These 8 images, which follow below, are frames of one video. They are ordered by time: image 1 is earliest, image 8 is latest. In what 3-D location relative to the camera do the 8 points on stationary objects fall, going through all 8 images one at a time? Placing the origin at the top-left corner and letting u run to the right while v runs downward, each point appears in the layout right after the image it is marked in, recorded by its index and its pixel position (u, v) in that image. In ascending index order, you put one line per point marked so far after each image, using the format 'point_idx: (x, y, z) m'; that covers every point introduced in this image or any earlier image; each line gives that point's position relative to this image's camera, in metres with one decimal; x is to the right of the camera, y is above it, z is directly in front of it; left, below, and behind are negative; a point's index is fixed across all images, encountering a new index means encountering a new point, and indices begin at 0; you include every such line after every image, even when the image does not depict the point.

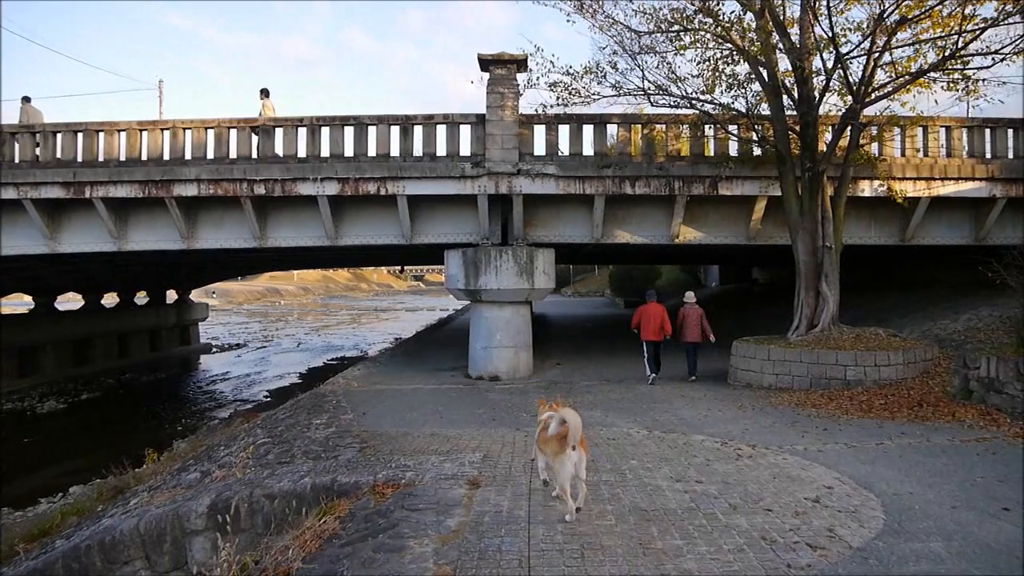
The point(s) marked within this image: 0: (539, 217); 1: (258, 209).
0: (+0.5, +1.2, +13.7) m
1: (-4.5, +1.4, +13.7) m
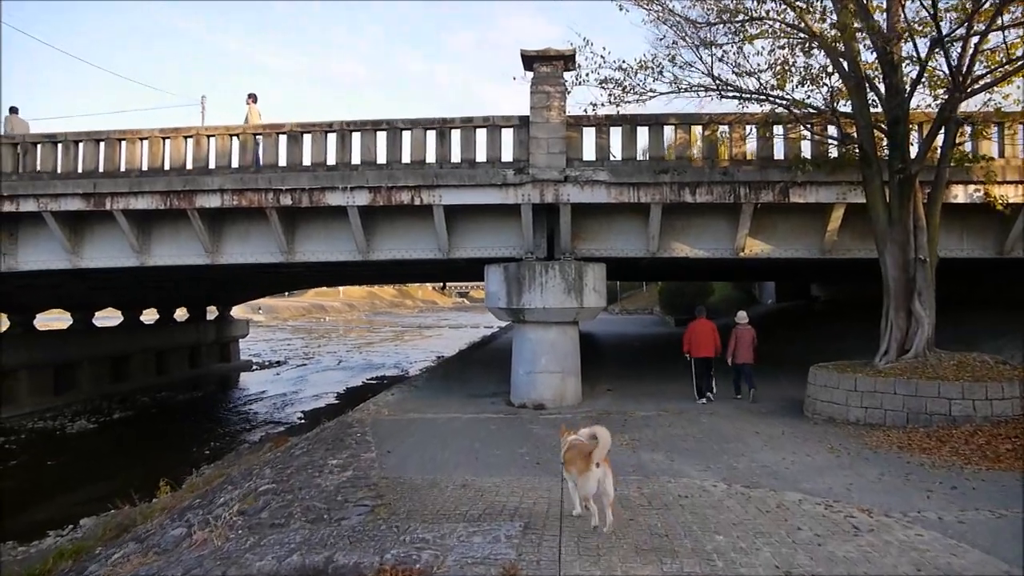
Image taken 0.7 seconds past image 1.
0: (+1.3, +0.9, +12.5) m
1: (-3.8, +1.1, +12.8) m
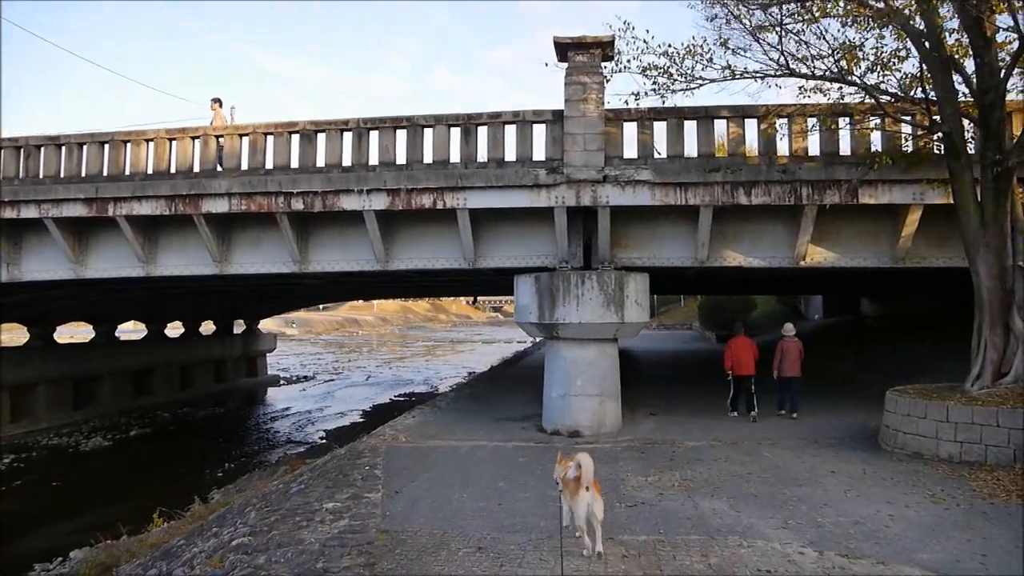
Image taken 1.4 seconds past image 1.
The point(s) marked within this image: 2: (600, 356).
0: (+1.7, +0.8, +11.2) m
1: (-3.3, +0.9, +11.8) m
2: (+1.2, -1.0, +10.5) m
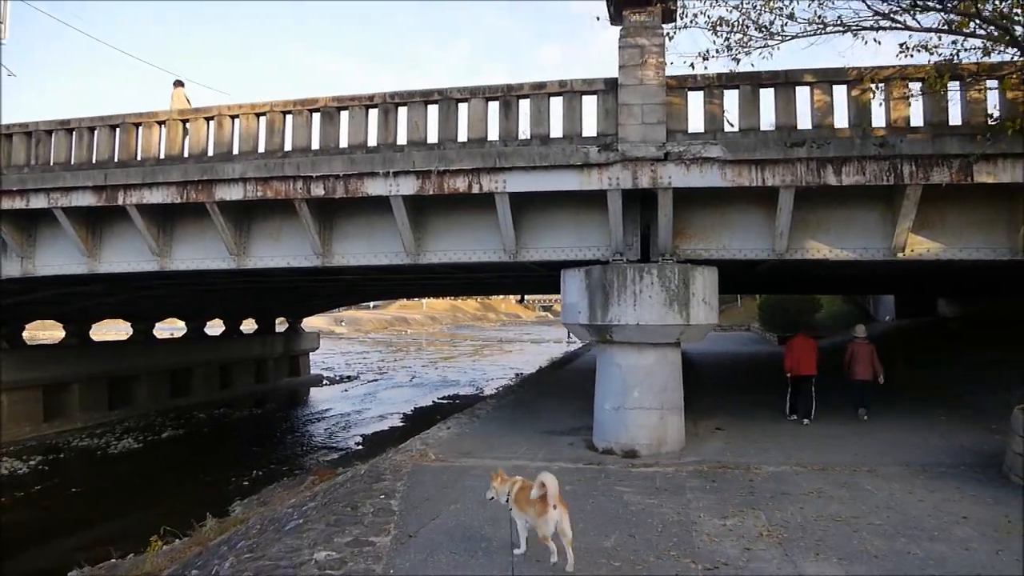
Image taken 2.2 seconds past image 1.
0: (+2.3, +0.8, +9.7) m
1: (-2.6, +1.0, +10.6) m
2: (+1.7, -0.9, +9.1) m
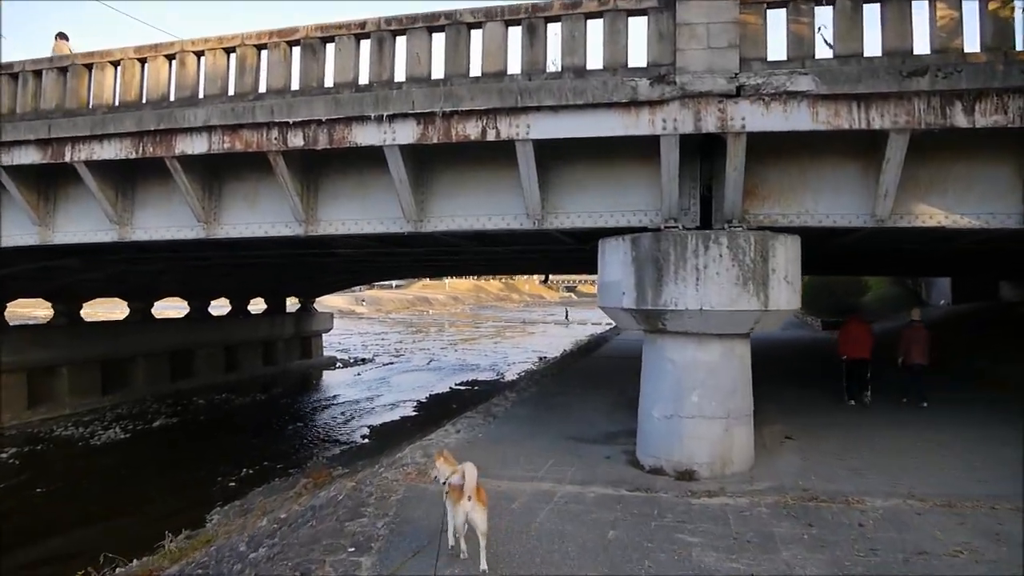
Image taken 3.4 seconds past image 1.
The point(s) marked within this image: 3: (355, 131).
0: (+2.6, +1.1, +7.7) m
1: (-2.4, +1.3, +8.6) m
2: (+1.9, -0.7, +7.0) m
3: (-1.6, +1.6, +7.8) m
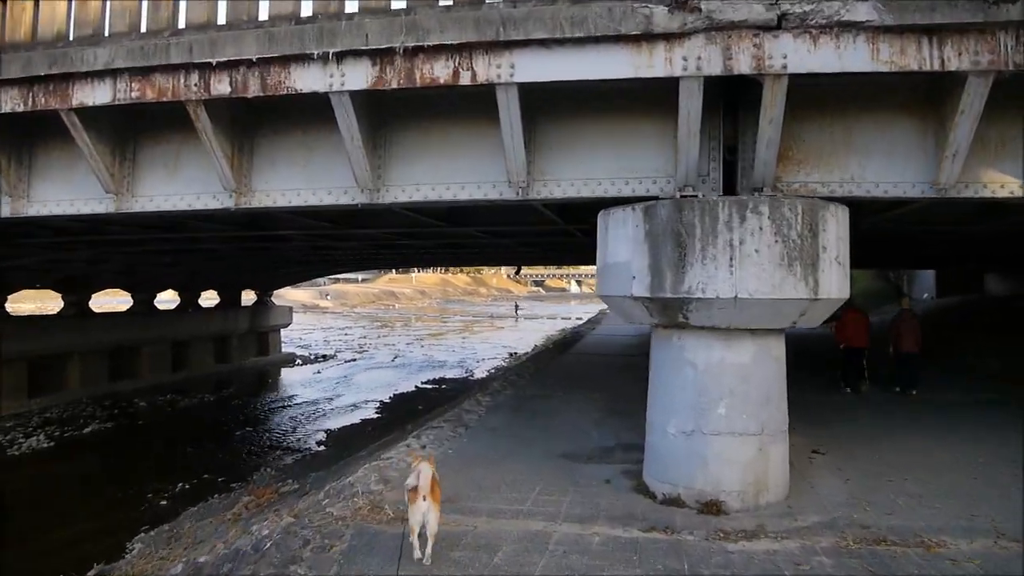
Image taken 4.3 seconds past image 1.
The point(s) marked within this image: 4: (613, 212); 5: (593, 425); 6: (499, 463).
0: (+2.4, +1.2, +6.2) m
1: (-2.6, +1.4, +7.0) m
2: (+1.8, -0.6, +5.6) m
3: (-1.8, +1.7, +6.3) m
4: (+0.8, +0.6, +5.8) m
5: (+0.9, -1.5, +8.8) m
6: (-0.1, -1.6, +7.0) m
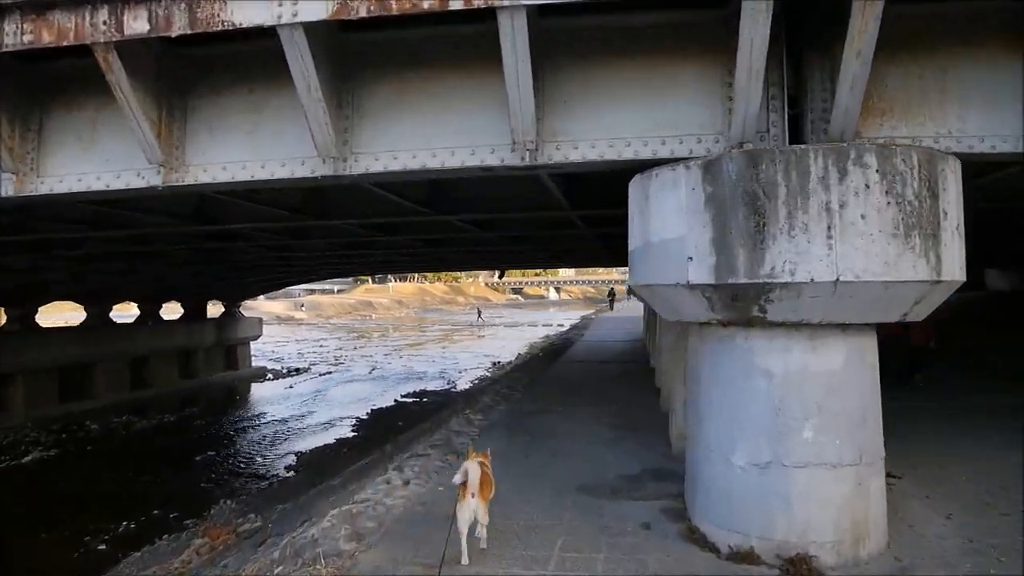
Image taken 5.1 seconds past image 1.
0: (+2.4, +1.3, +4.9) m
1: (-2.6, +1.4, +5.5) m
2: (+1.9, -0.5, +4.2) m
3: (-1.7, +1.8, +4.8) m
4: (+0.8, +0.6, +4.4) m
5: (+0.9, -1.5, +7.4) m
6: (-0.1, -1.5, +5.6) m
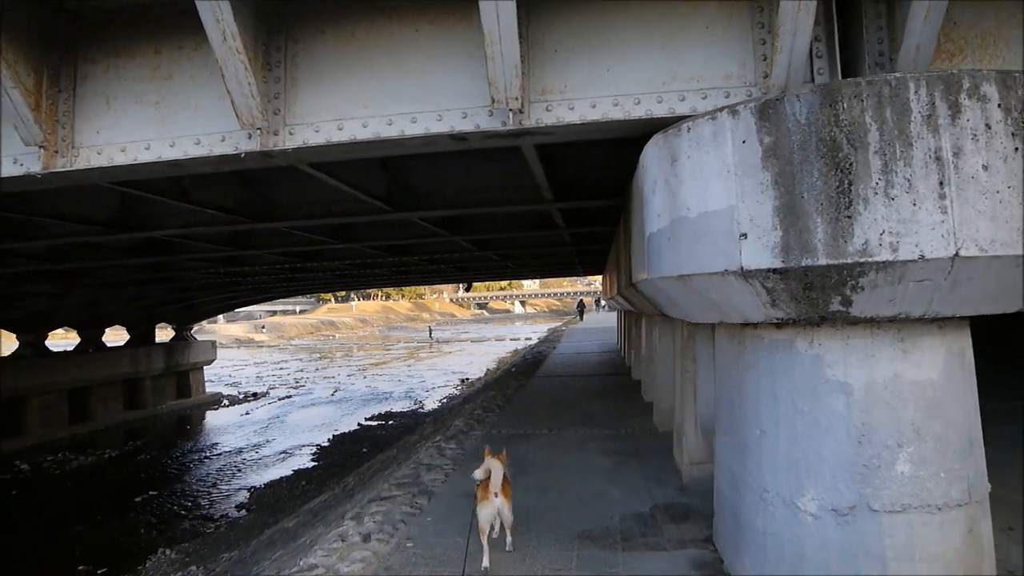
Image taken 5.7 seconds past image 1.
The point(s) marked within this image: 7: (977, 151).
0: (+2.3, +1.4, +3.9) m
1: (-2.7, +1.3, +4.3) m
2: (+1.8, -0.4, +3.2) m
3: (-1.9, +1.7, +3.6) m
4: (+0.7, +0.7, +3.4) m
5: (+0.8, -1.5, +6.3) m
6: (-0.1, -1.6, +4.4) m
7: (+1.6, +0.5, +2.7) m
